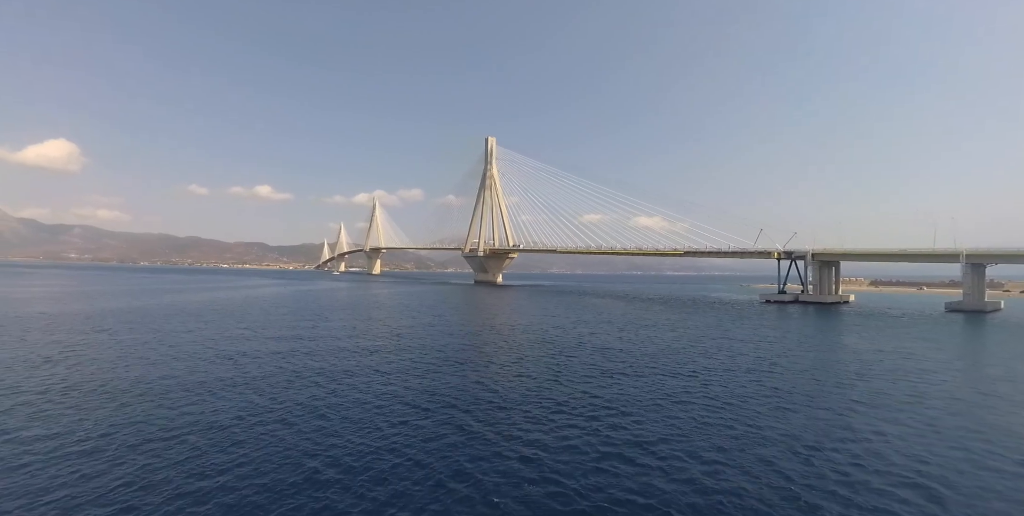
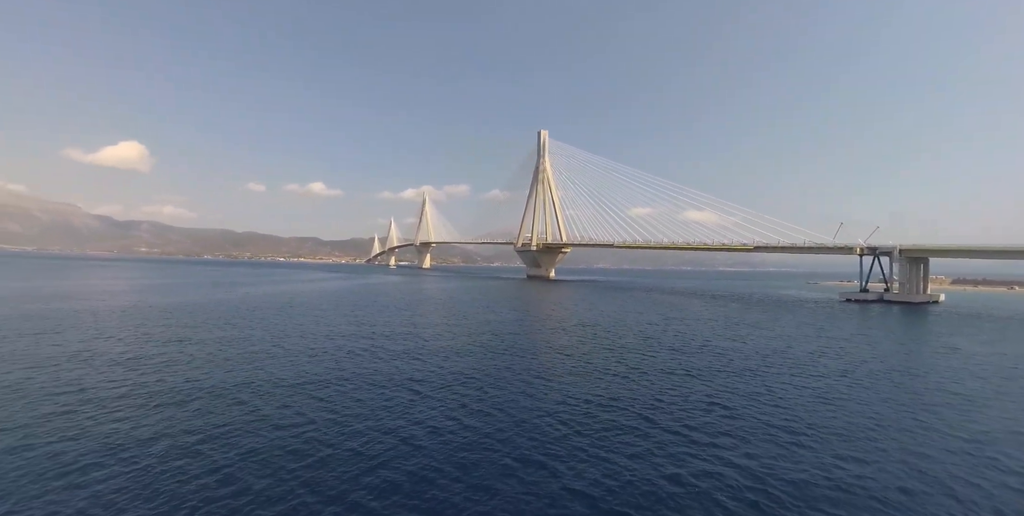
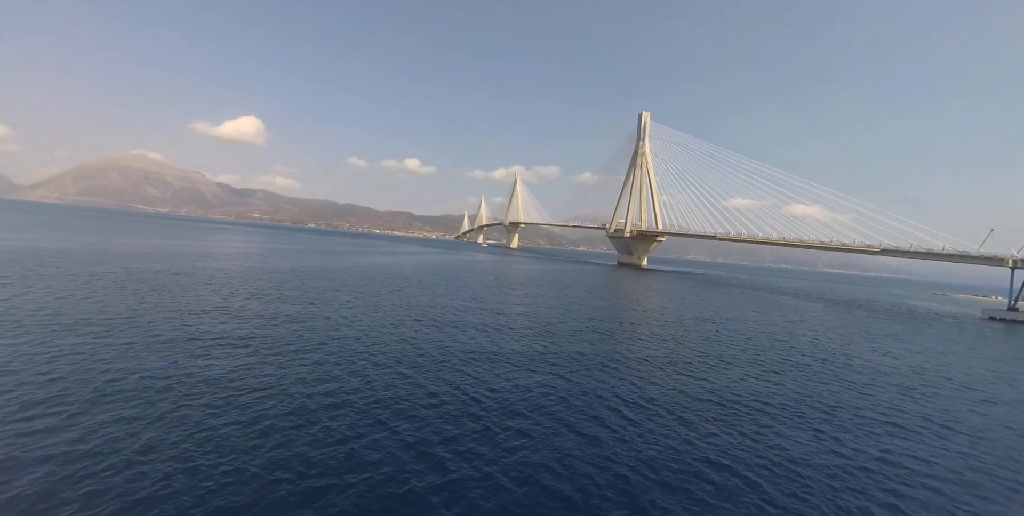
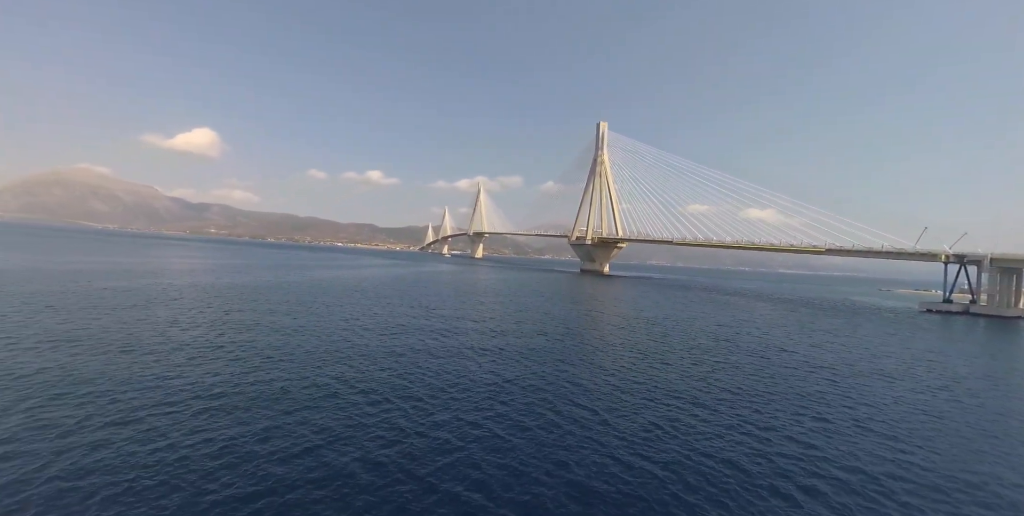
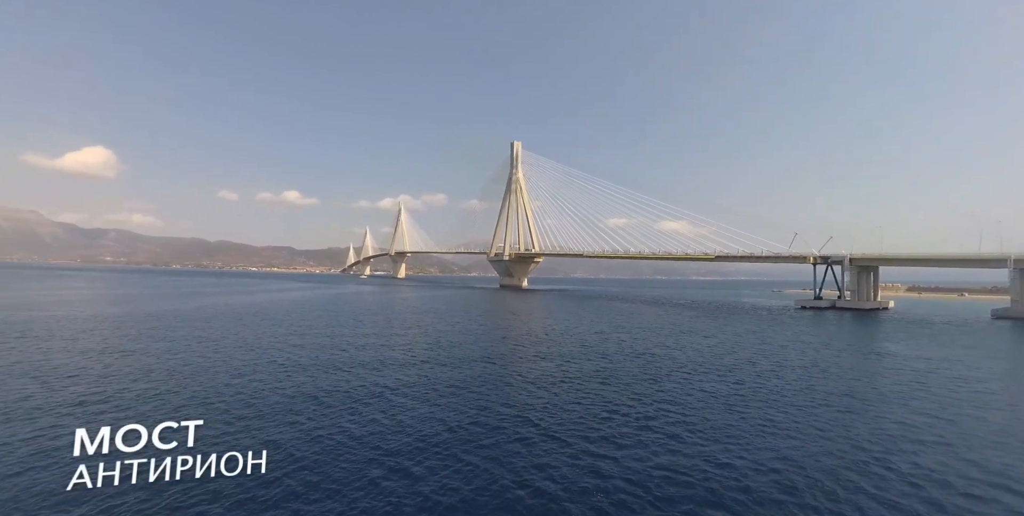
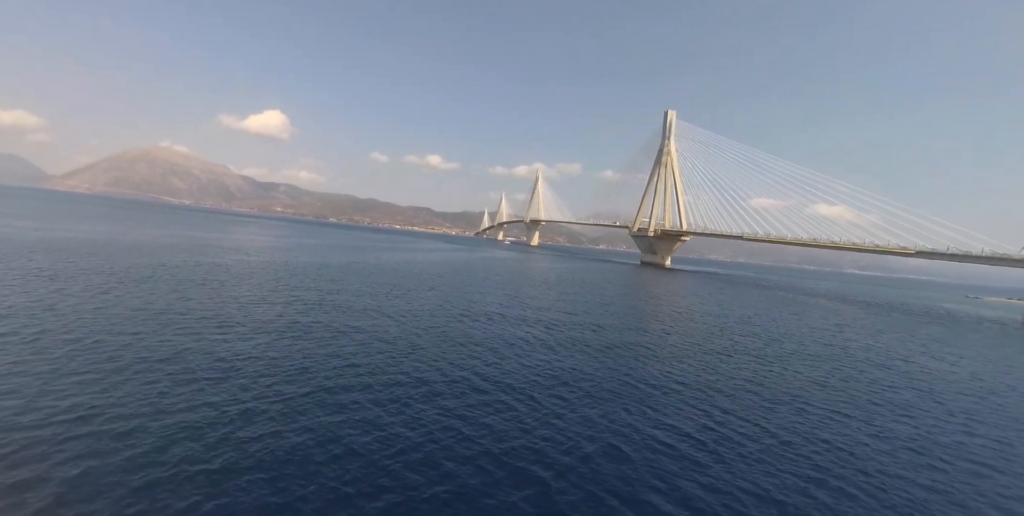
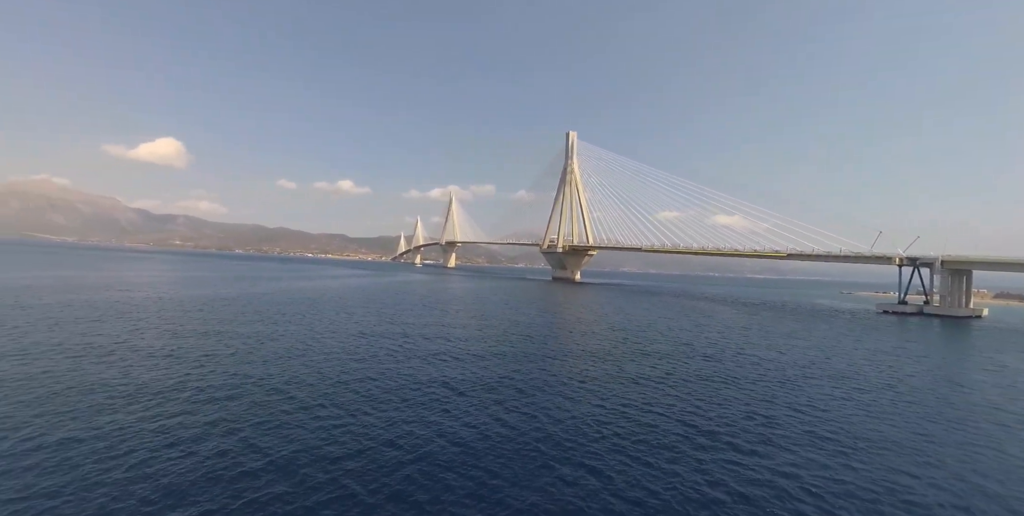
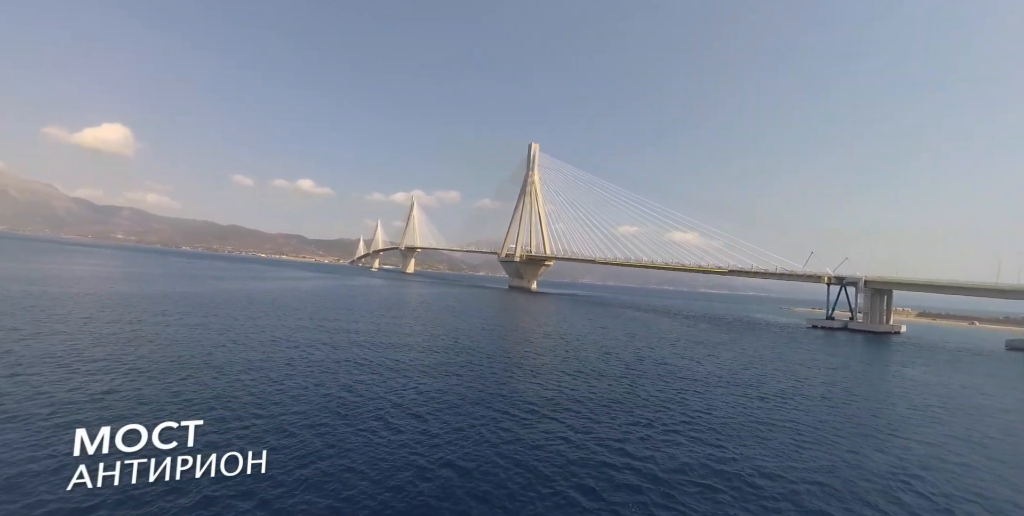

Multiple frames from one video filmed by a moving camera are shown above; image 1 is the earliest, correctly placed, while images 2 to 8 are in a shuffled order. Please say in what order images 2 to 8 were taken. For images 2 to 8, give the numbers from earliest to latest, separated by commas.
5, 8, 2, 7, 4, 3, 6
